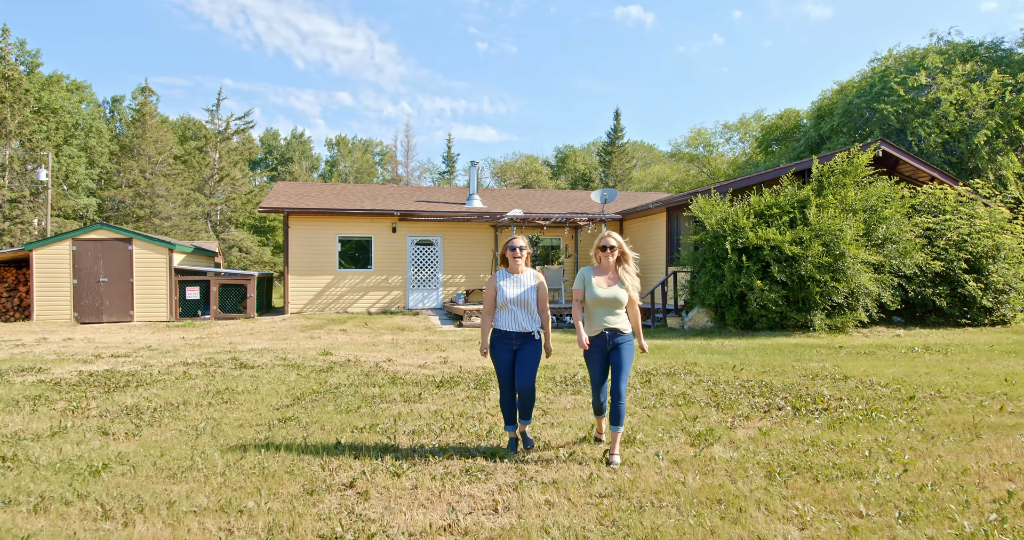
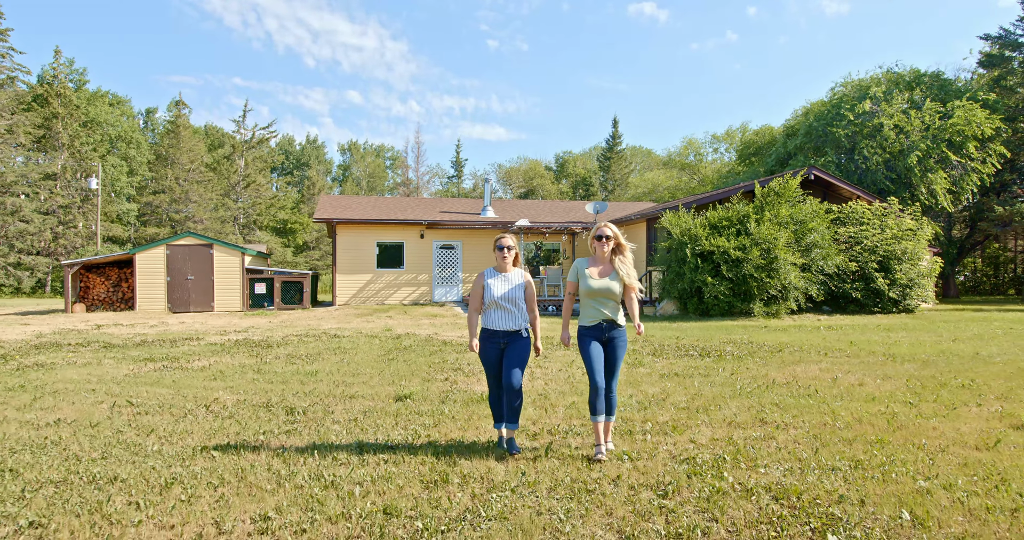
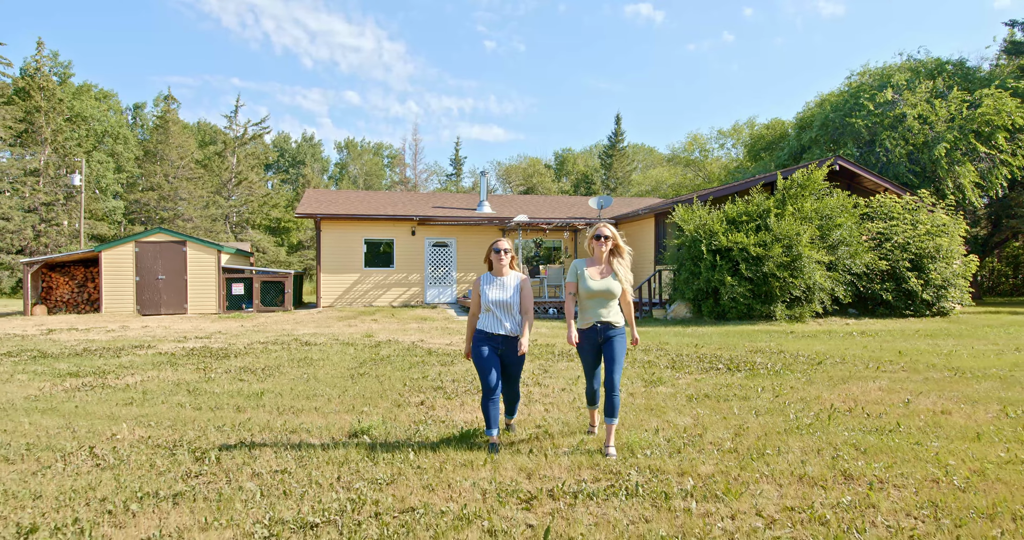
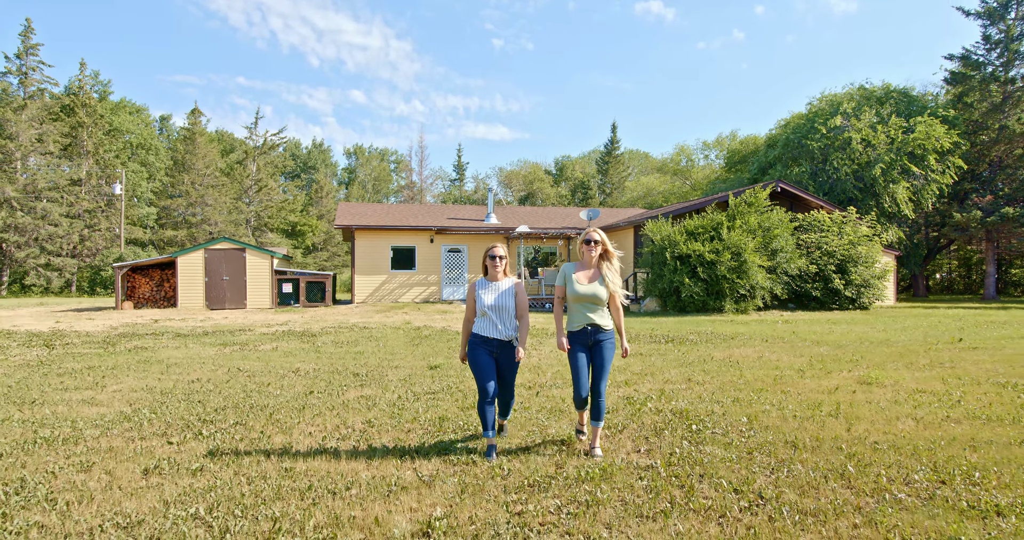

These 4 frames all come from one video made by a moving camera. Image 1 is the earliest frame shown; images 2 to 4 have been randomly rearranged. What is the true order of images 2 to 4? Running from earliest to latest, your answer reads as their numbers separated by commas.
3, 2, 4
